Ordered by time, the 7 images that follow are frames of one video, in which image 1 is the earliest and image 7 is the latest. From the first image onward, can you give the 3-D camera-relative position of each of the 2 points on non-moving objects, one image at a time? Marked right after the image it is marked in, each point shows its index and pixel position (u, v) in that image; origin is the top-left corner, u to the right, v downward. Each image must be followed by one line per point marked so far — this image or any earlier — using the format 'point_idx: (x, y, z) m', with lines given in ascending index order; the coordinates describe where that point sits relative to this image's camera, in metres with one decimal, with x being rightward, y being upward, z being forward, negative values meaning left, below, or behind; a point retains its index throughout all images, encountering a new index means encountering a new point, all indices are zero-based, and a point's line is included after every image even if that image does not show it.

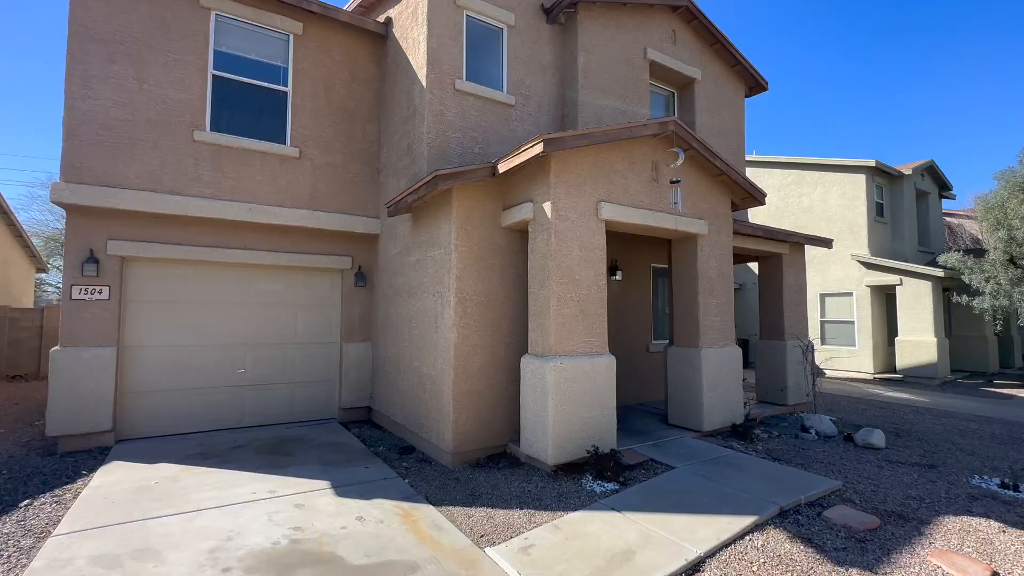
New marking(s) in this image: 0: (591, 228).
0: (+1.0, +0.8, +6.1) m
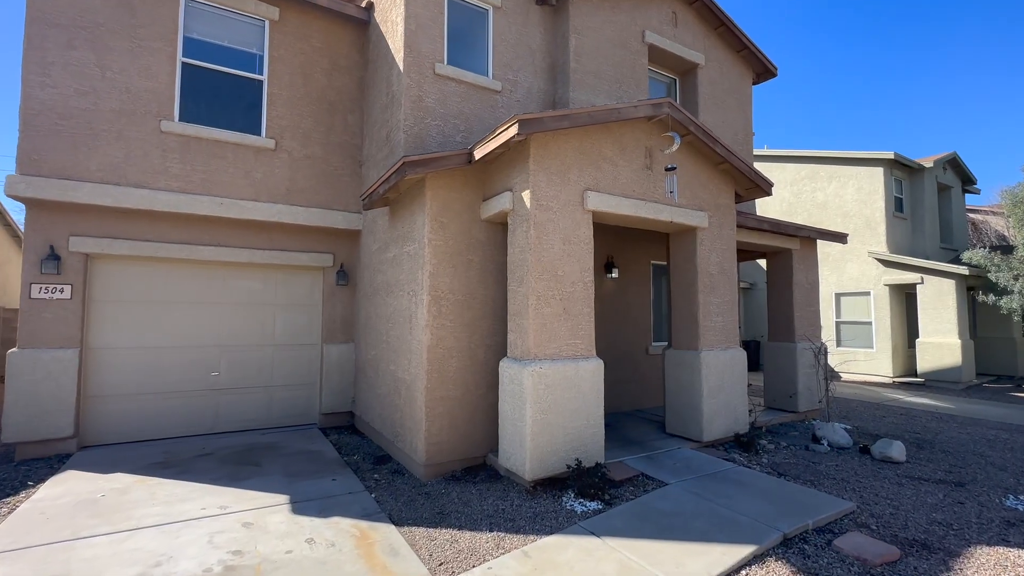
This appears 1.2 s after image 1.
0: (+0.8, +0.8, +5.5) m
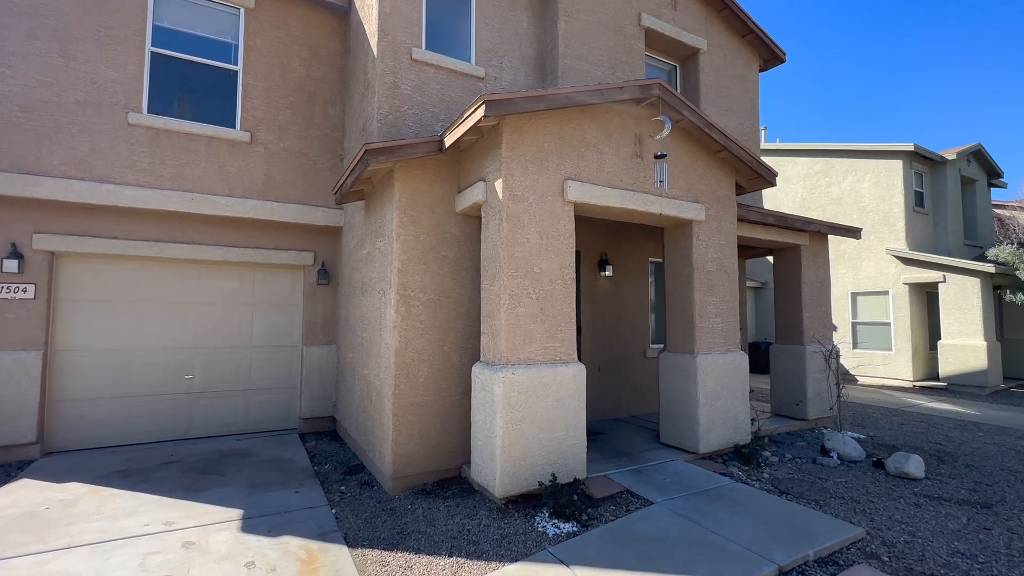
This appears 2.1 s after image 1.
0: (+0.5, +0.8, +5.1) m
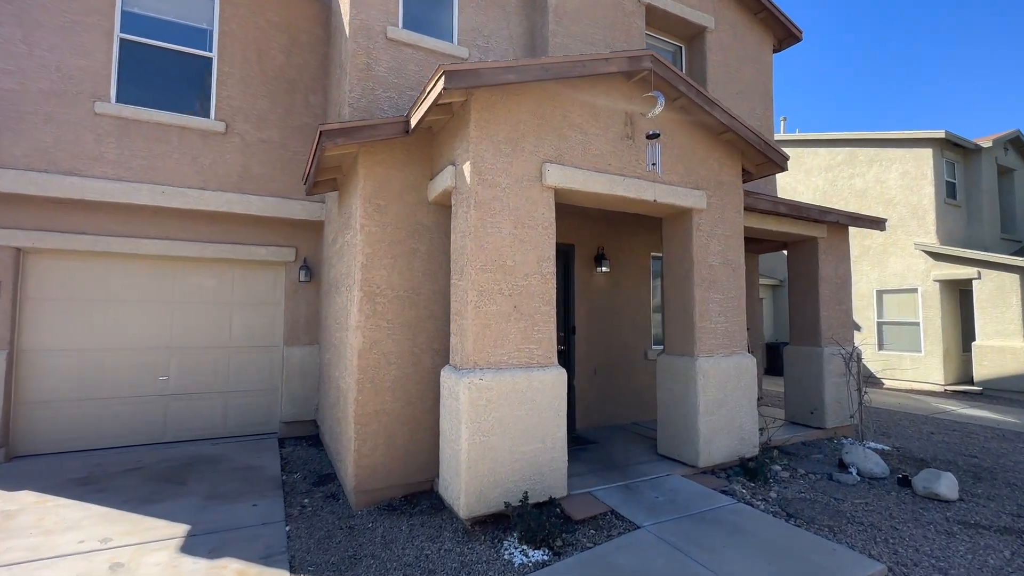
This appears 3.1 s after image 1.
0: (+0.2, +0.9, +4.5) m
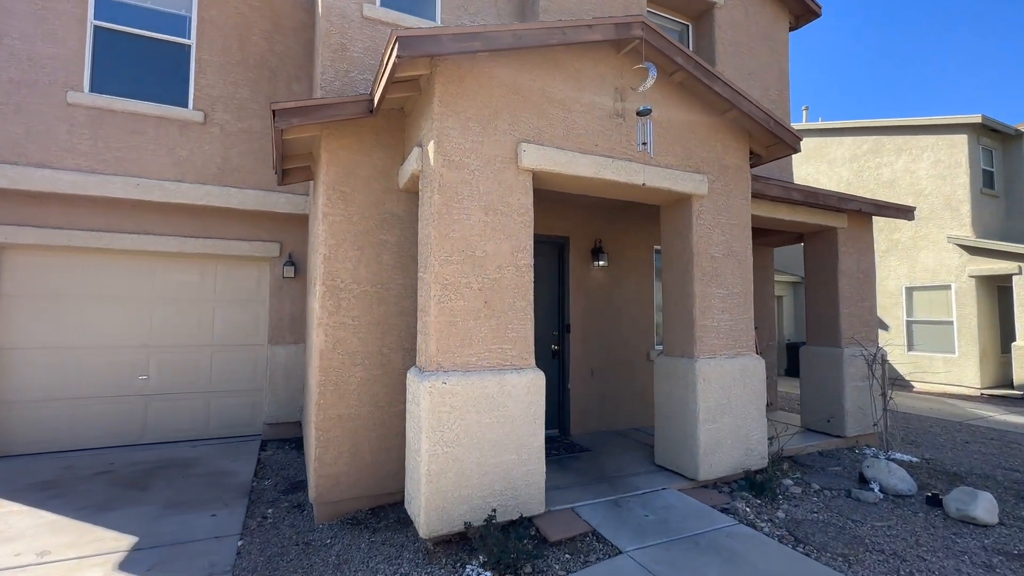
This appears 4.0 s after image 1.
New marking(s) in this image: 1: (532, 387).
0: (0.0, +0.9, +4.1) m
1: (+0.2, -0.8, +4.0) m
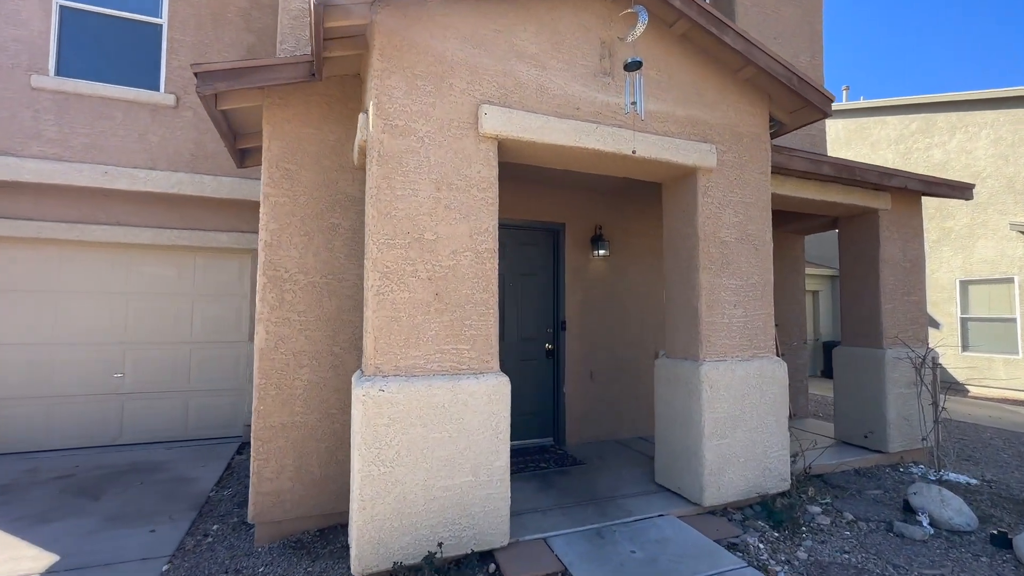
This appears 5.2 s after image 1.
0: (-0.4, +1.0, +3.4) m
1: (-0.1, -0.8, +3.3) m
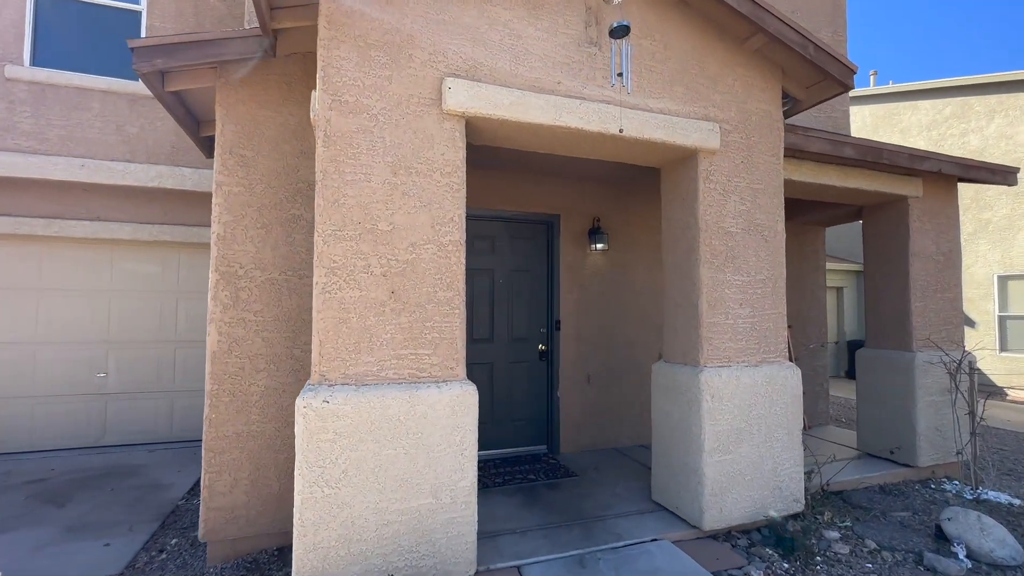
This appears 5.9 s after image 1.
0: (-0.6, +1.0, +3.0) m
1: (-0.3, -0.8, +2.9) m
